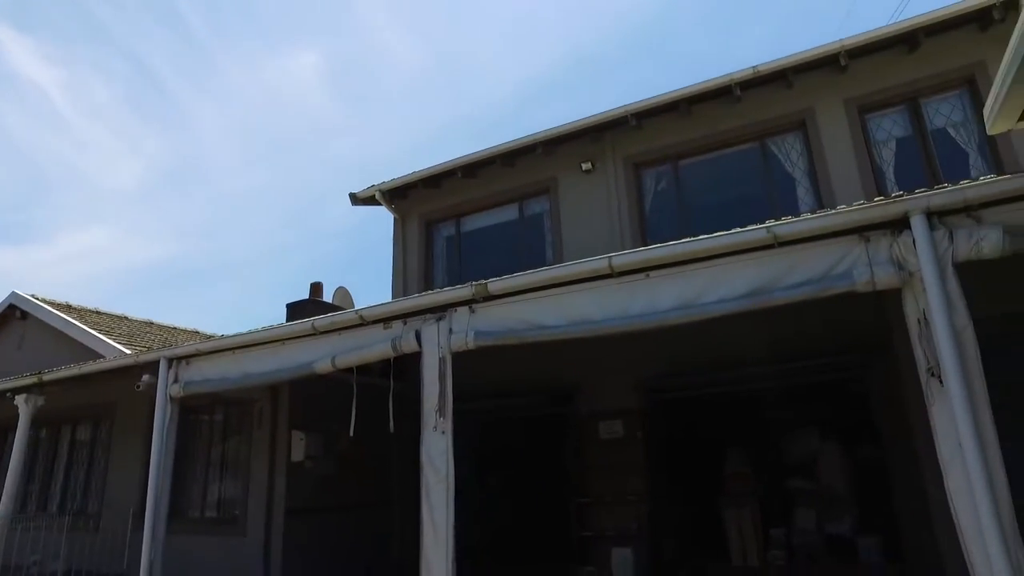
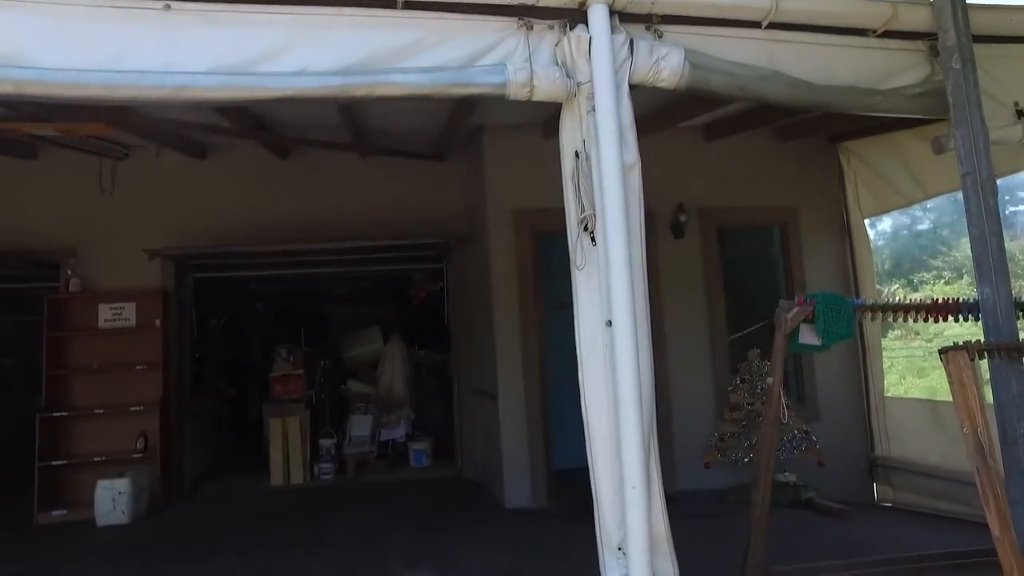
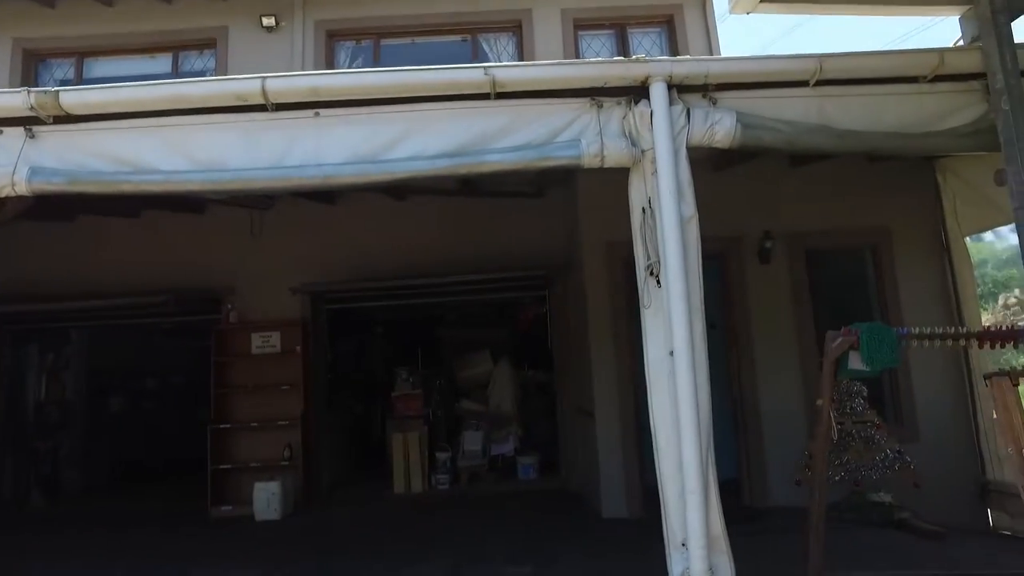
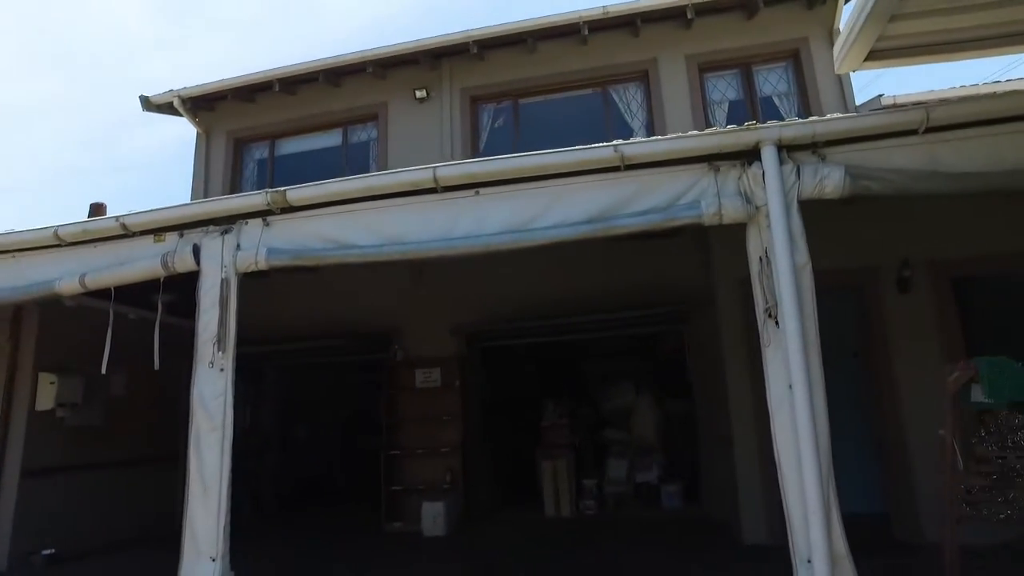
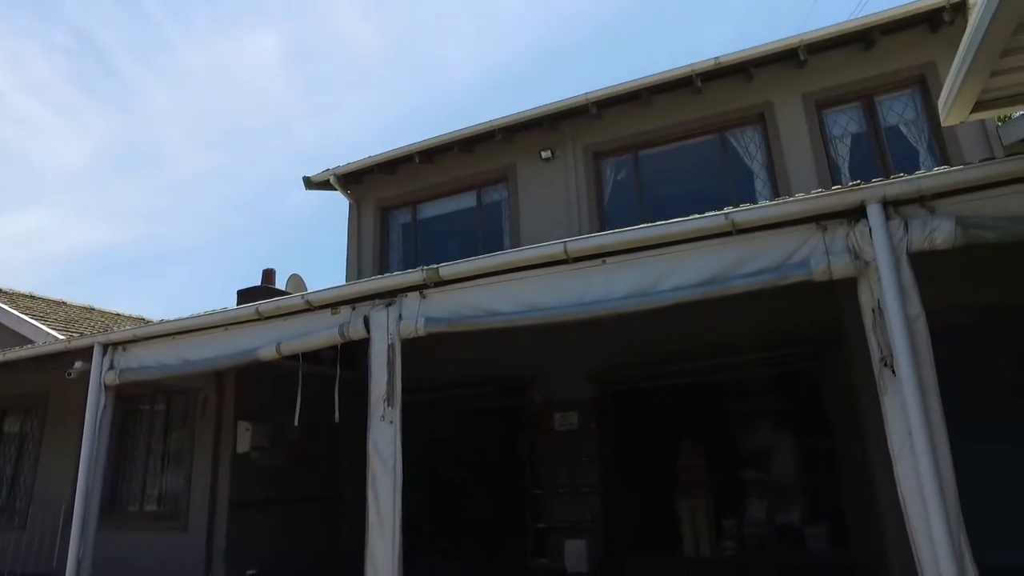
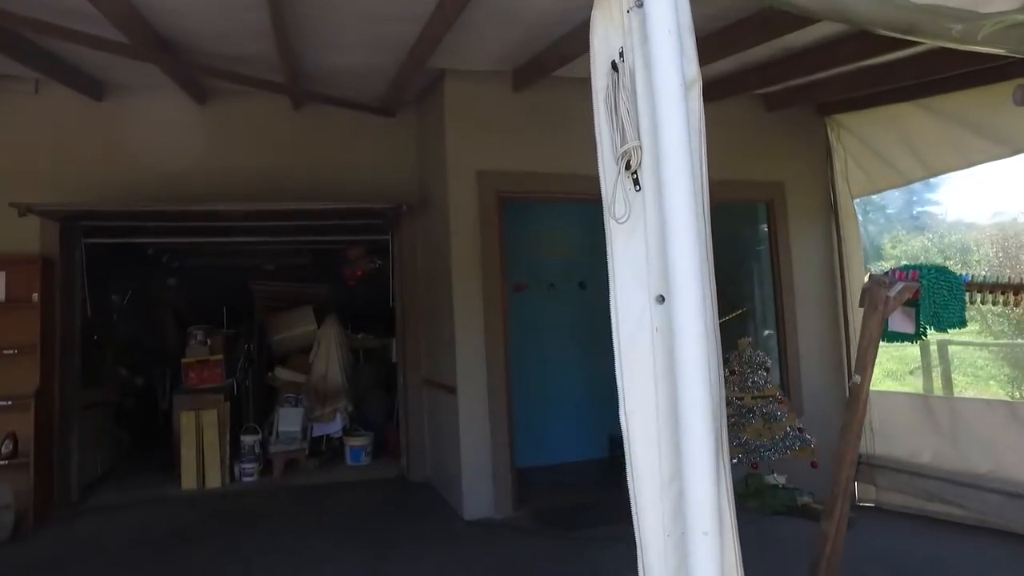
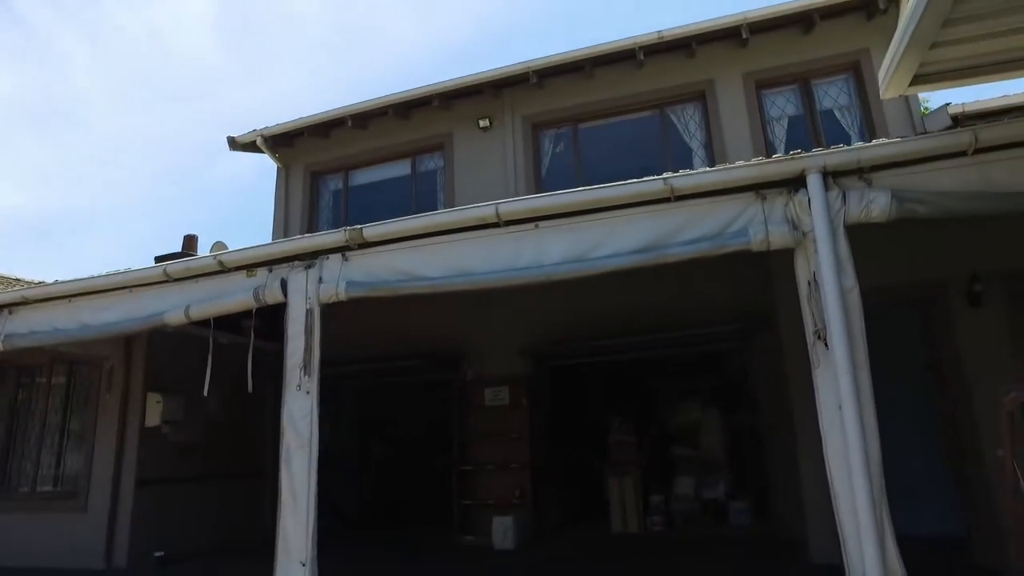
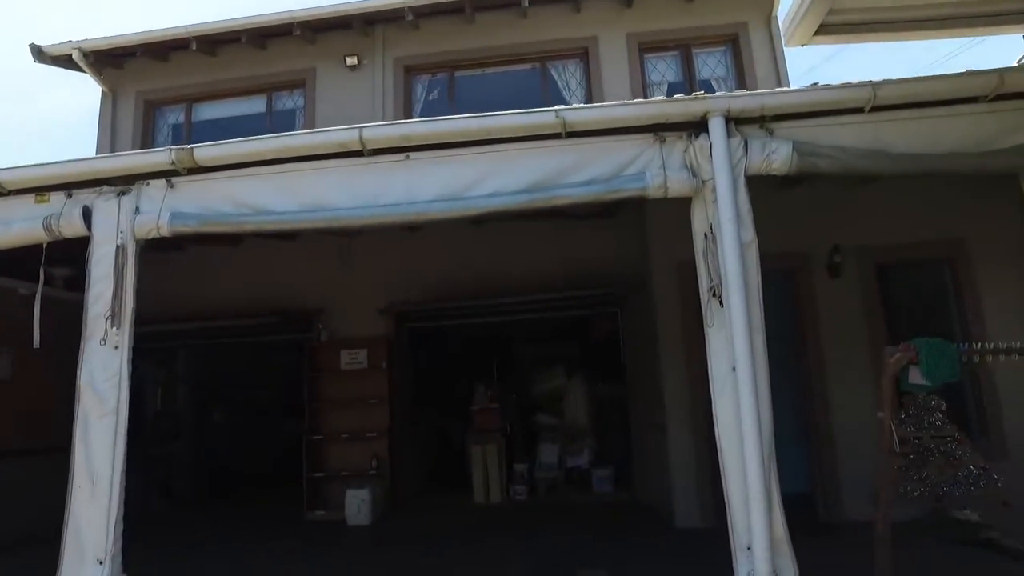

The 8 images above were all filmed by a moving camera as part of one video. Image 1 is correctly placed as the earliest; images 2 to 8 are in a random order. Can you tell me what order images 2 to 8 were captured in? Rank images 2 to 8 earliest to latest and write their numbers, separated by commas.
5, 7, 4, 8, 3, 2, 6
